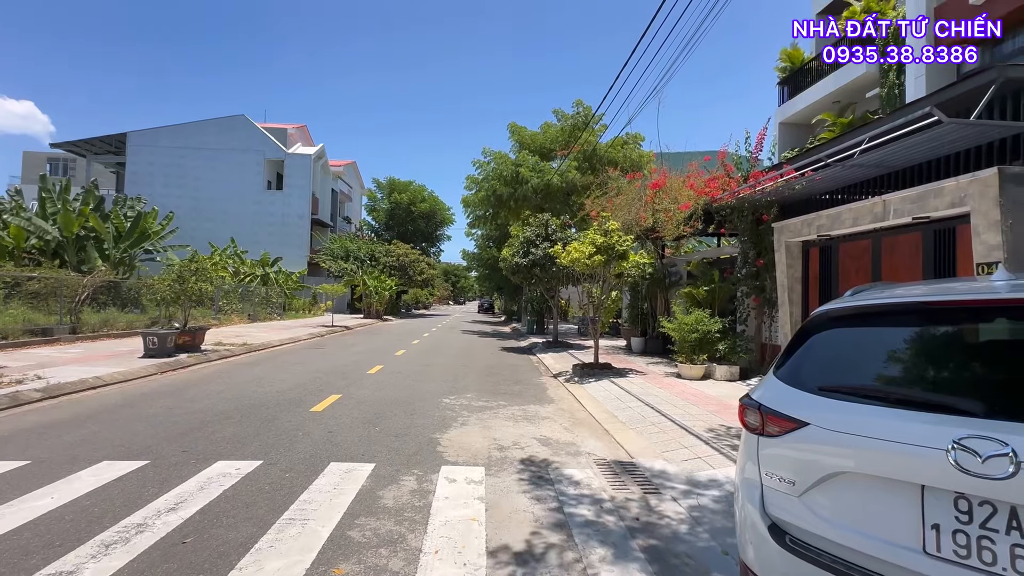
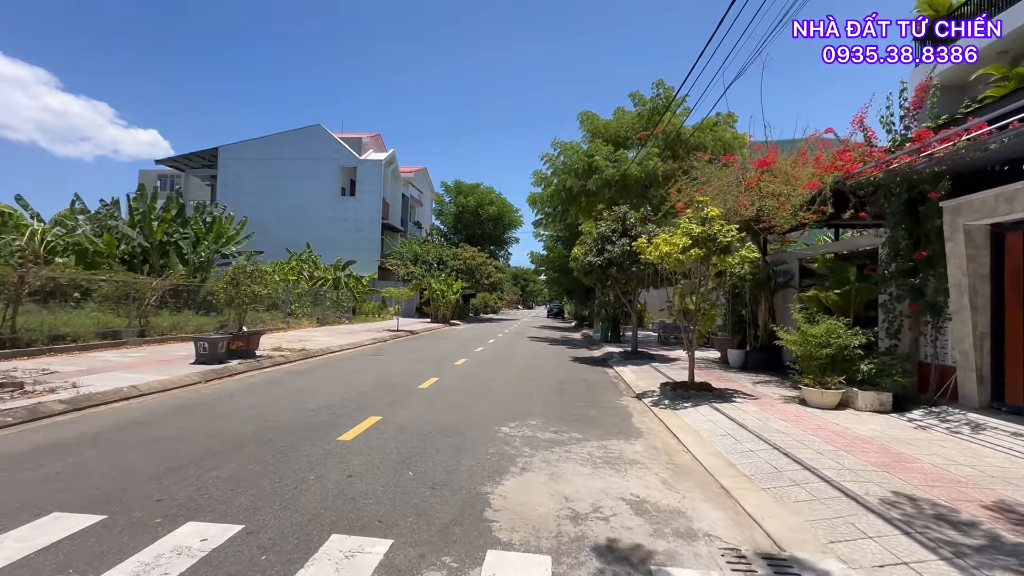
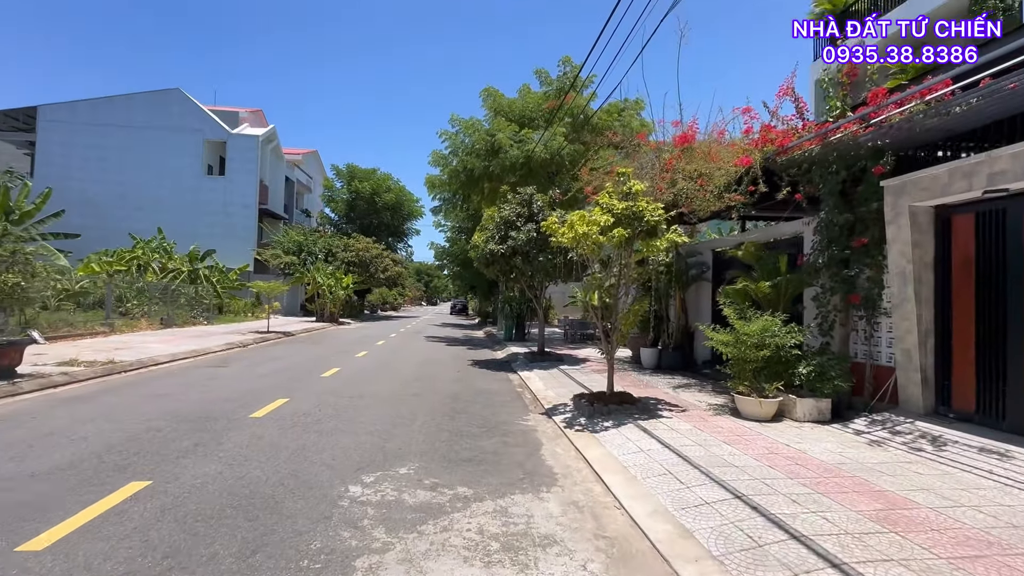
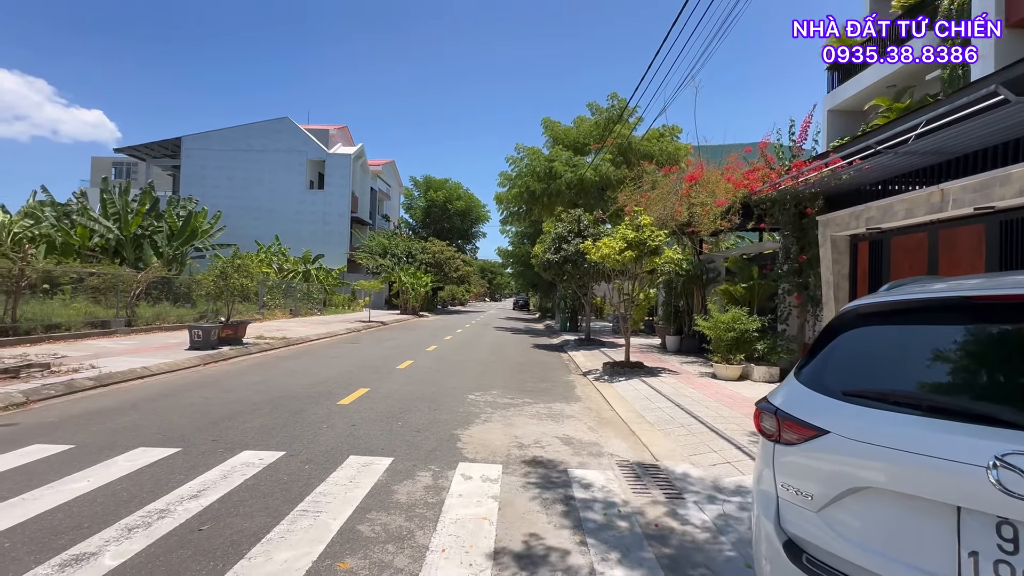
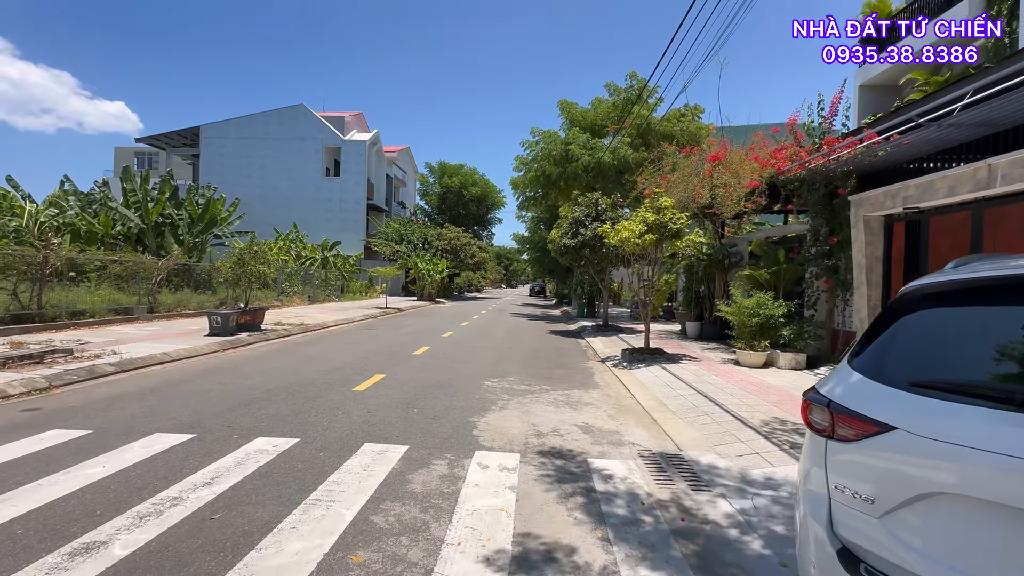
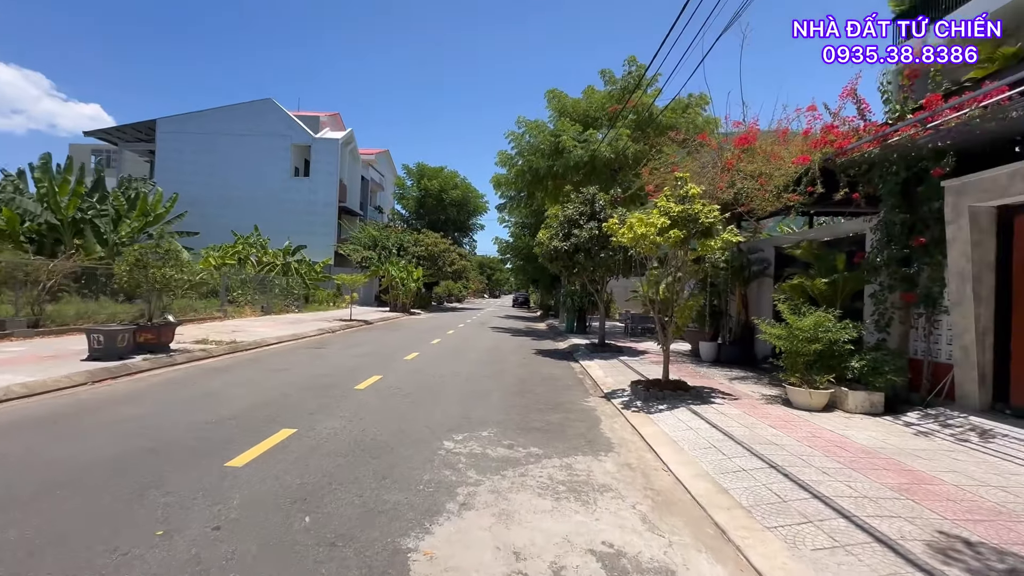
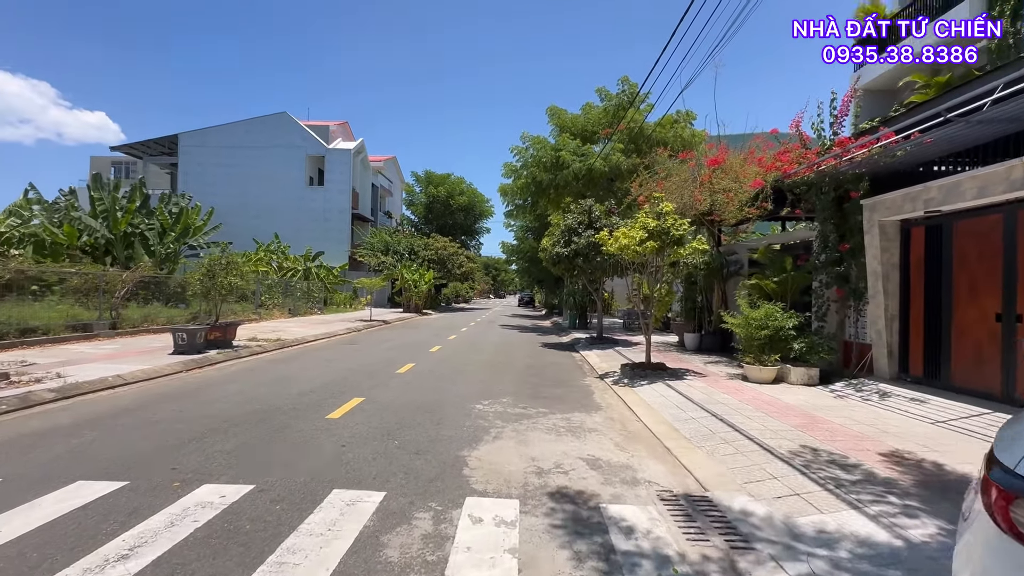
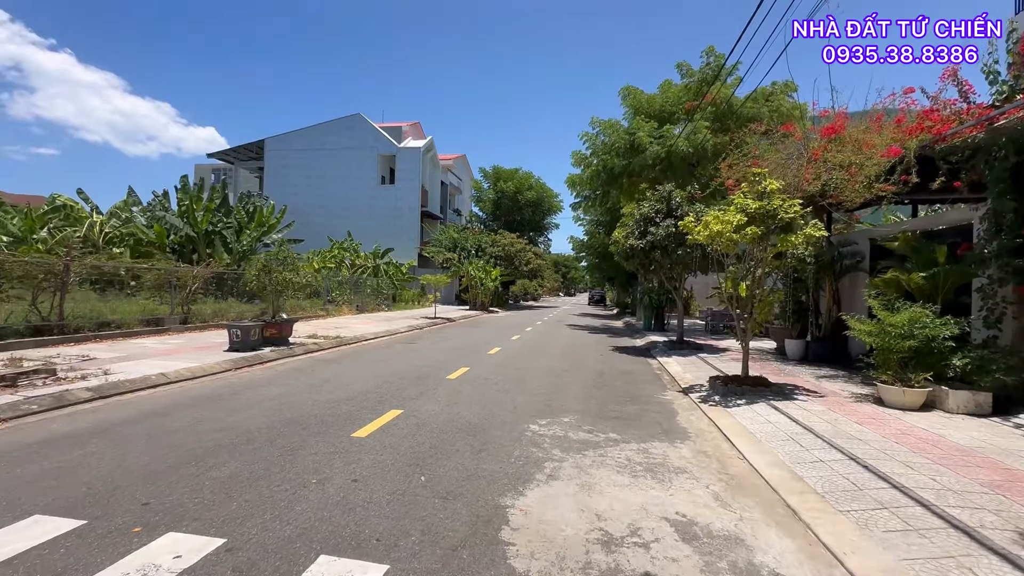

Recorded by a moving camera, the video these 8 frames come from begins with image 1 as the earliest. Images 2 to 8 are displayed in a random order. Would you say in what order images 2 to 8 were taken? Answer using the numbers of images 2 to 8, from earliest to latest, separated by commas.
4, 5, 7, 2, 8, 6, 3
